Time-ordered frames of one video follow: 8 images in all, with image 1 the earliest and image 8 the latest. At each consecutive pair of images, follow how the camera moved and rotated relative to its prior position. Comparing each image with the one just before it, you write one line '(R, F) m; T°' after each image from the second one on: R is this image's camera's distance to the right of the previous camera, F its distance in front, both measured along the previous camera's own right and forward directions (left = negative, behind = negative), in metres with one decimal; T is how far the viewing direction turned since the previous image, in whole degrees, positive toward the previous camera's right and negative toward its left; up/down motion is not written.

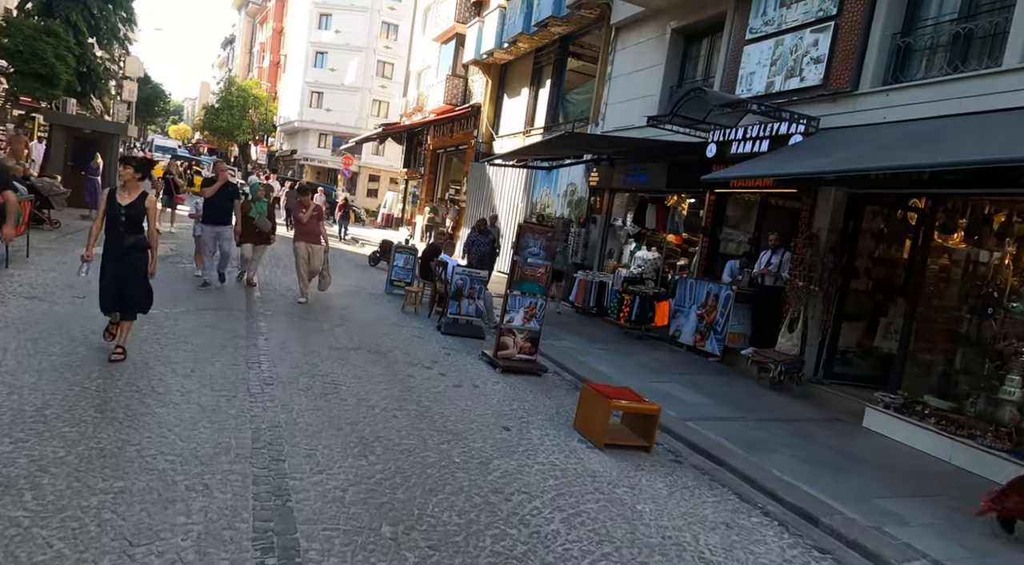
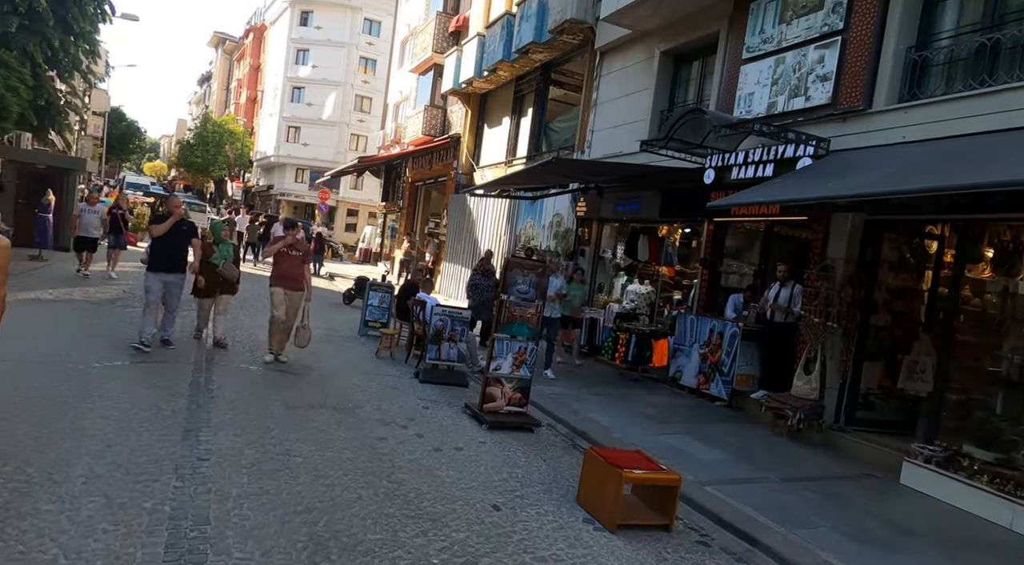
(0.0, +0.9) m; +1°
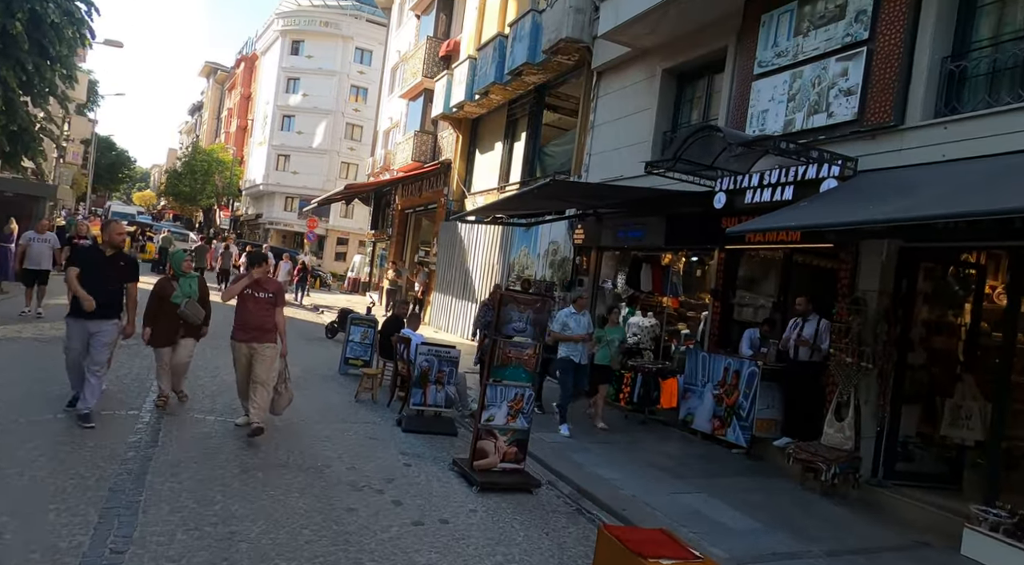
(0.0, +0.9) m; +1°
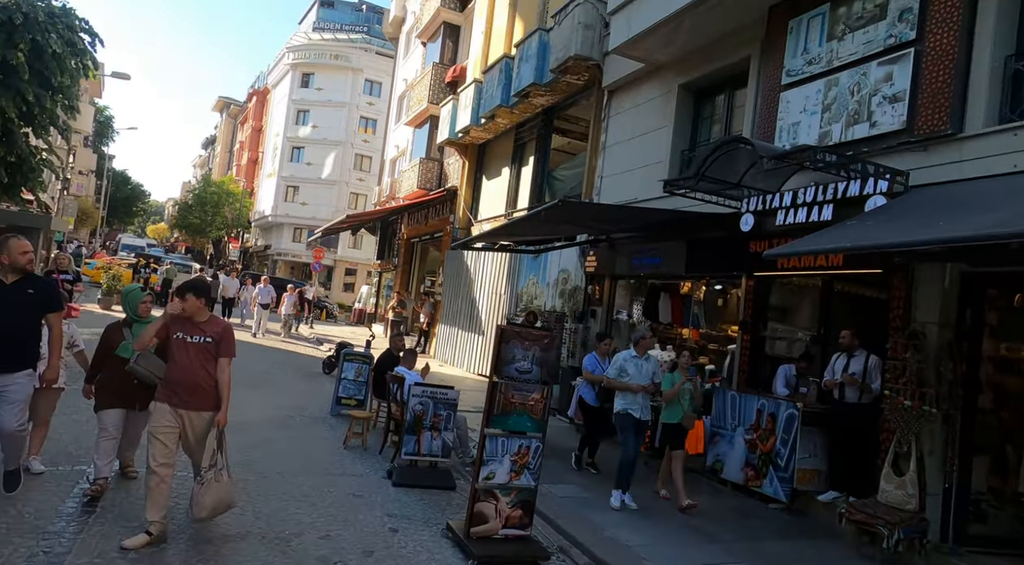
(+0.1, +0.9) m; -1°
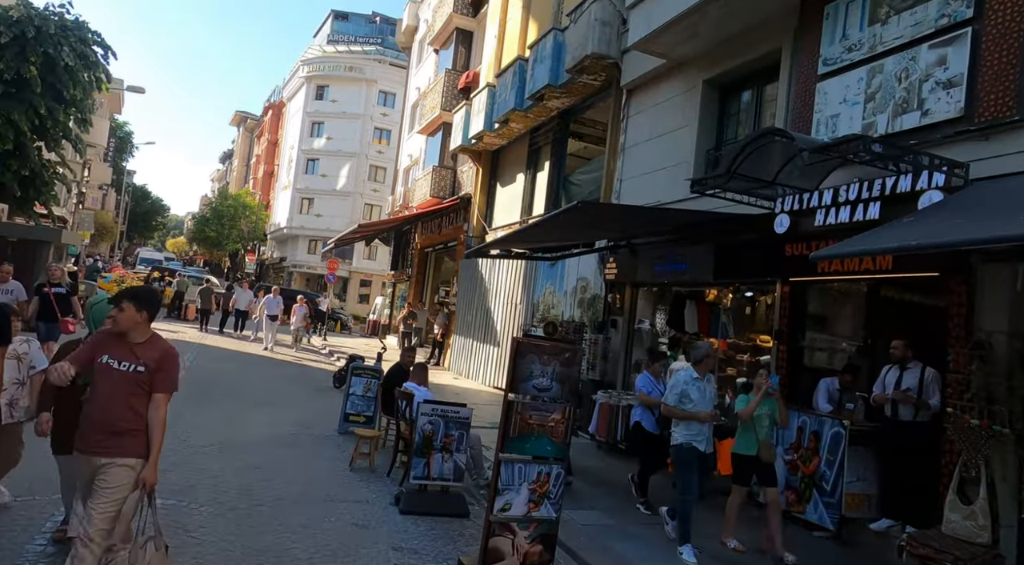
(0.0, +0.6) m; -1°
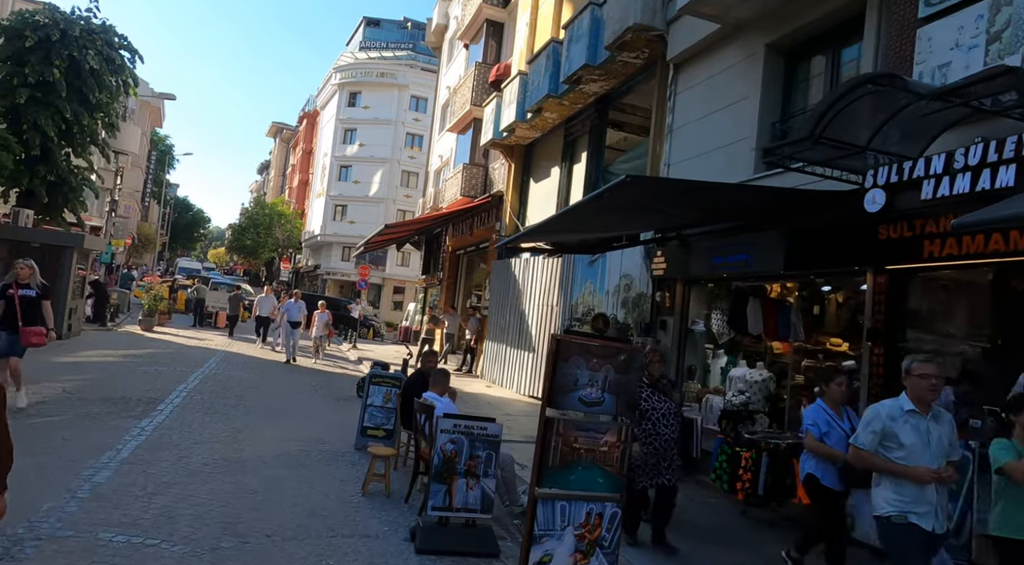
(0.0, +1.2) m; -3°
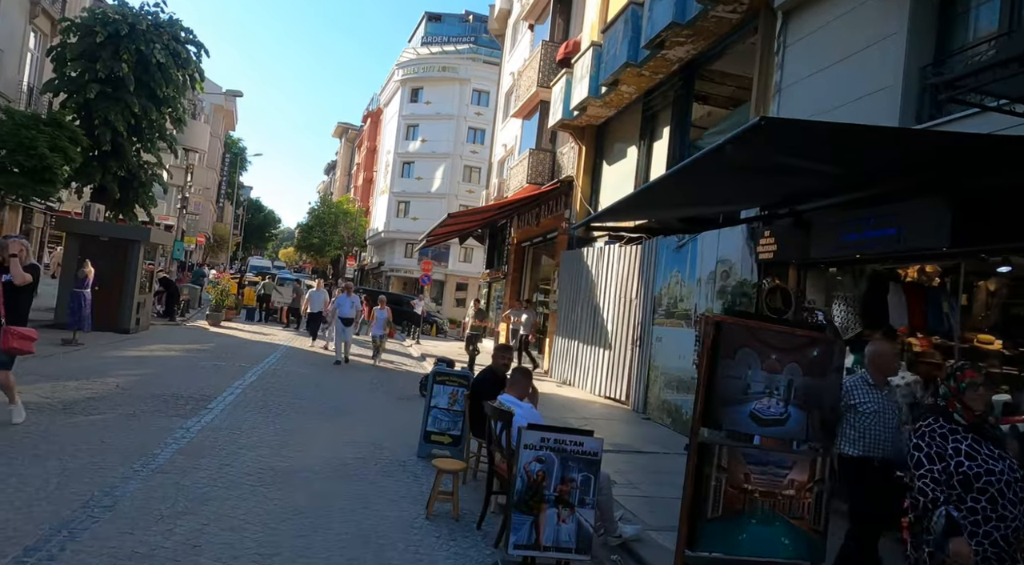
(-0.3, +1.3) m; -5°
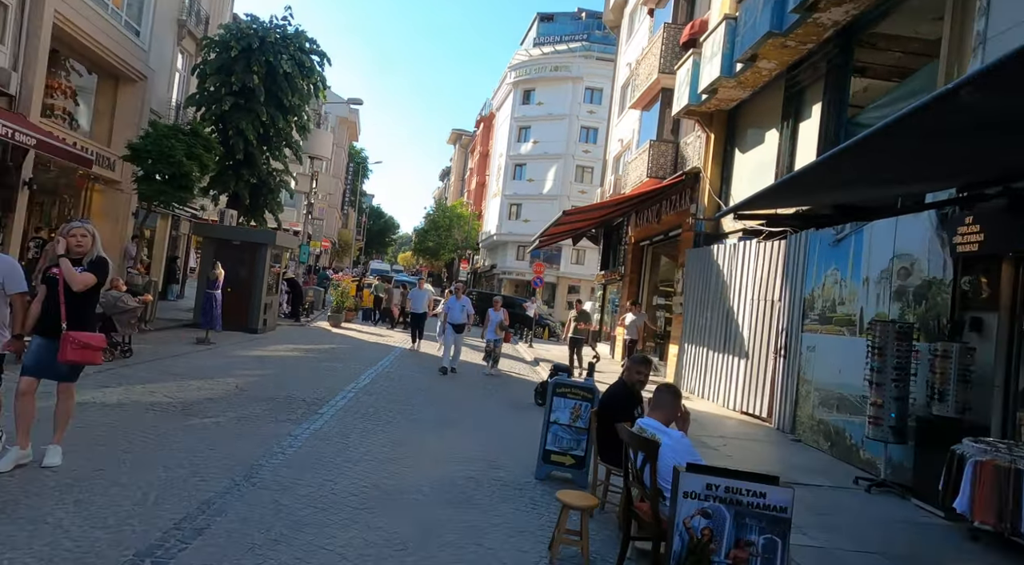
(-0.2, +1.2) m; -8°
